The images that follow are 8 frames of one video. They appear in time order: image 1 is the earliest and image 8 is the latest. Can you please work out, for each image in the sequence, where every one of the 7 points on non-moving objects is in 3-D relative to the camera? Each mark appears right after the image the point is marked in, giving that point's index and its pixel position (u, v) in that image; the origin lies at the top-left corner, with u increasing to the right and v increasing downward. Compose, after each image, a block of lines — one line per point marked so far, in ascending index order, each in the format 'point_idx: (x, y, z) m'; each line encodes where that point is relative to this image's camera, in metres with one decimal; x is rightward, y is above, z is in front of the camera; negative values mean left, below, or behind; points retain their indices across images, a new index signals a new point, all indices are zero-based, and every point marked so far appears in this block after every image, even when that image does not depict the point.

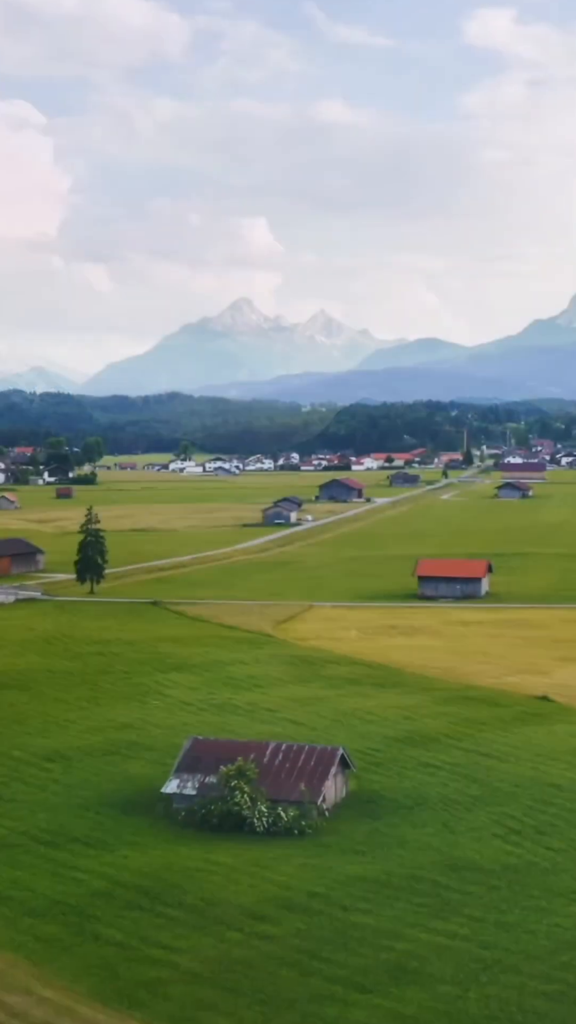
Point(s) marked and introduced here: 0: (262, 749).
0: (-0.3, -3.2, +18.8) m
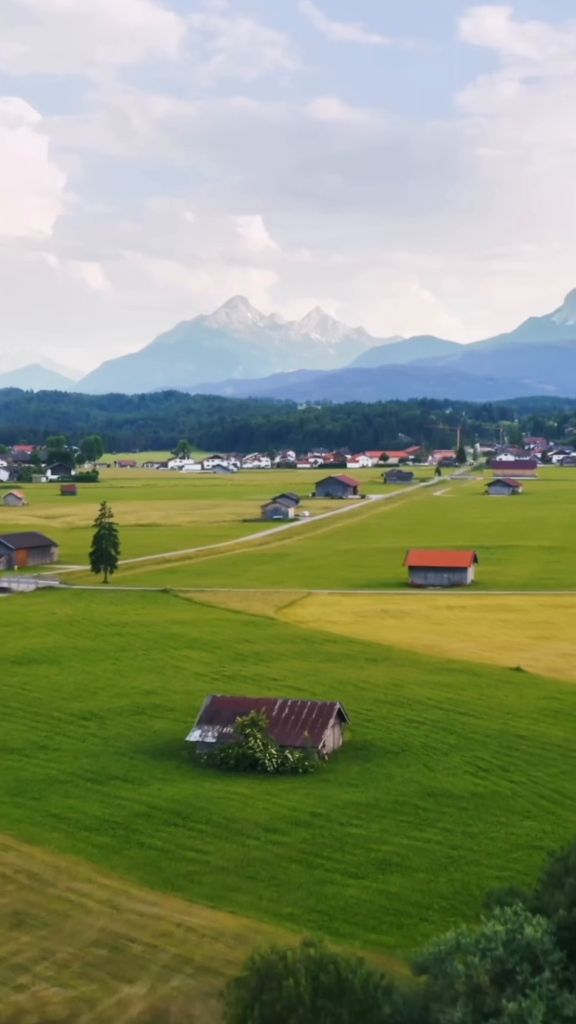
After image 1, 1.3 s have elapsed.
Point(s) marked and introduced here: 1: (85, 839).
0: (-0.3, -3.1, +22.1) m
1: (-2.5, -4.1, +17.4) m
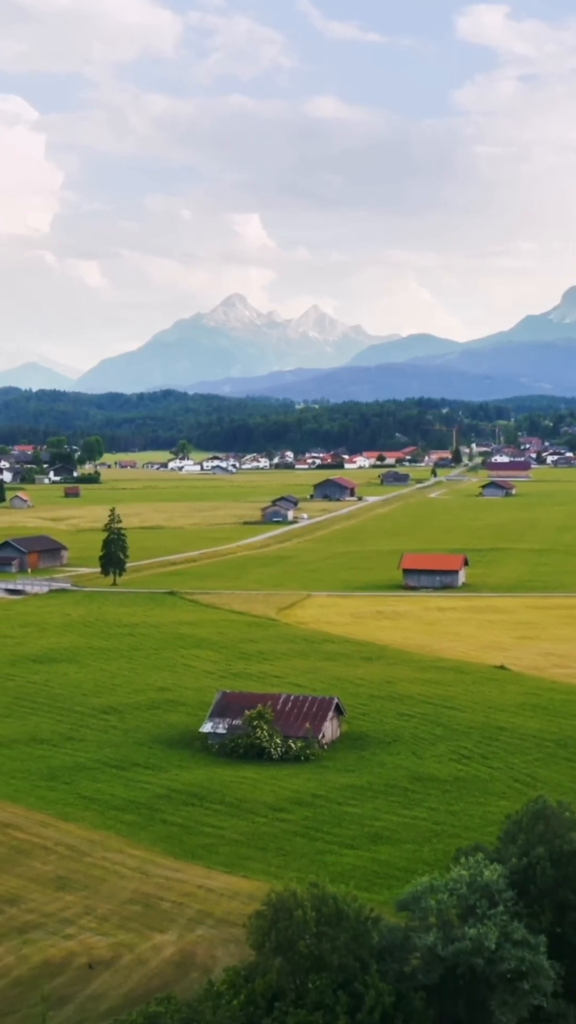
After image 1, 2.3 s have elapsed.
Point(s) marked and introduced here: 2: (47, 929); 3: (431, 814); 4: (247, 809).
0: (-0.2, -3.3, +24.5) m
1: (-2.5, -4.4, +19.8) m
2: (-2.7, -4.6, +15.3) m
3: (+2.0, -4.2, +19.3) m
4: (-0.6, -4.3, +19.9) m
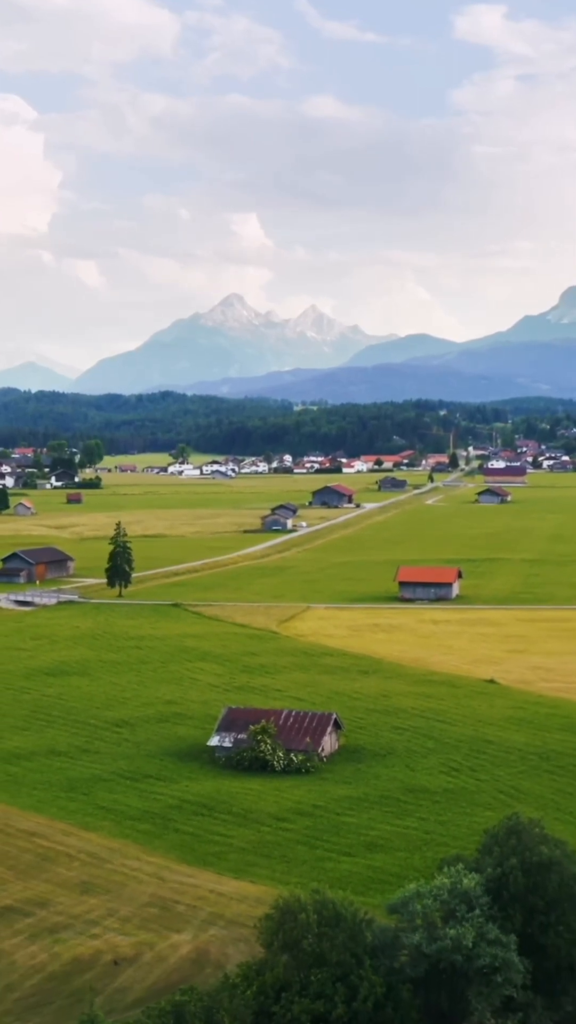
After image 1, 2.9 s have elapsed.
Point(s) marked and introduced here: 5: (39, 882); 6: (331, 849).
0: (-0.2, -3.8, +26.2) m
1: (-2.4, -4.9, +21.5) m
2: (-2.6, -5.1, +17.1) m
3: (+2.0, -4.8, +21.0) m
4: (-0.5, -4.8, +21.7) m
5: (-3.4, -5.1, +18.9) m
6: (+0.6, -4.9, +20.0) m
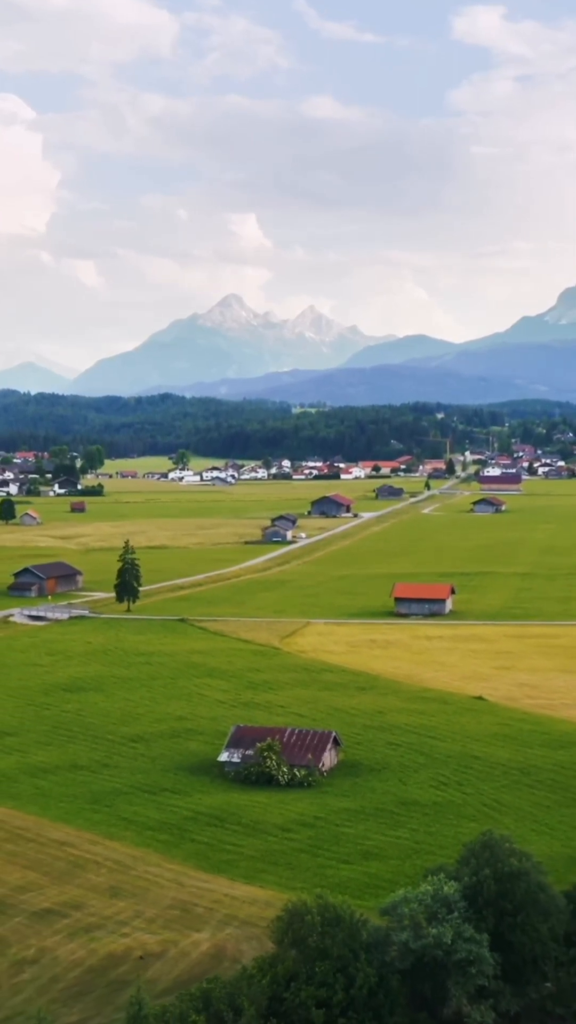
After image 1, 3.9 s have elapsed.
0: (-0.1, -4.6, +28.6) m
1: (-2.4, -5.6, +23.9) m
2: (-2.5, -5.9, +19.5) m
3: (+2.1, -5.5, +23.4) m
4: (-0.5, -5.5, +24.1) m
5: (-3.3, -5.8, +21.3) m
6: (+0.7, -5.6, +22.4) m
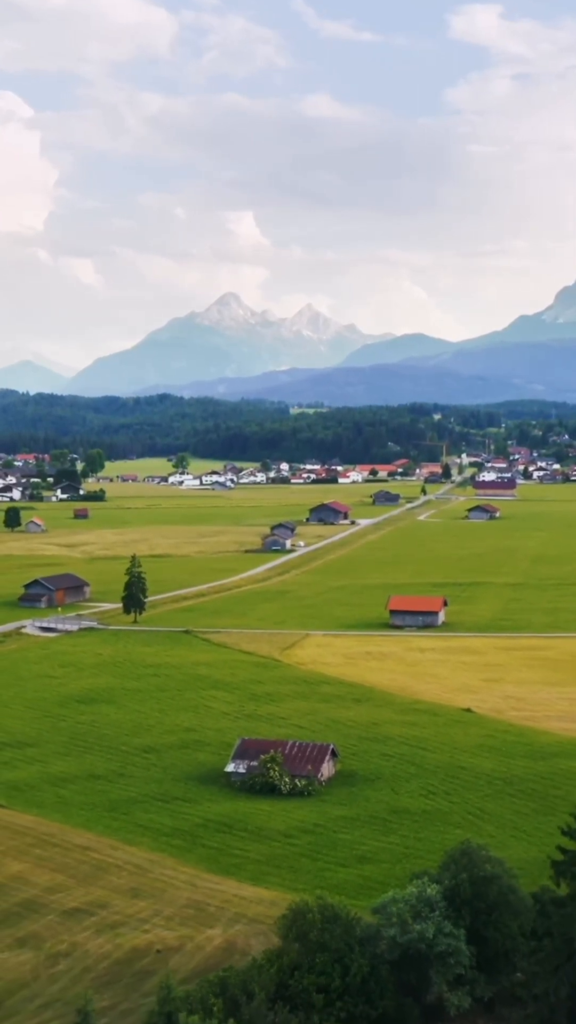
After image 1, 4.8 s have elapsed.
0: (-0.1, -5.2, +31.0) m
1: (-2.3, -6.3, +26.3) m
2: (-2.5, -6.5, +21.9) m
3: (+2.1, -6.1, +25.9) m
4: (-0.4, -6.2, +26.5) m
5: (-3.3, -6.4, +23.7) m
6: (+0.8, -6.3, +24.8) m
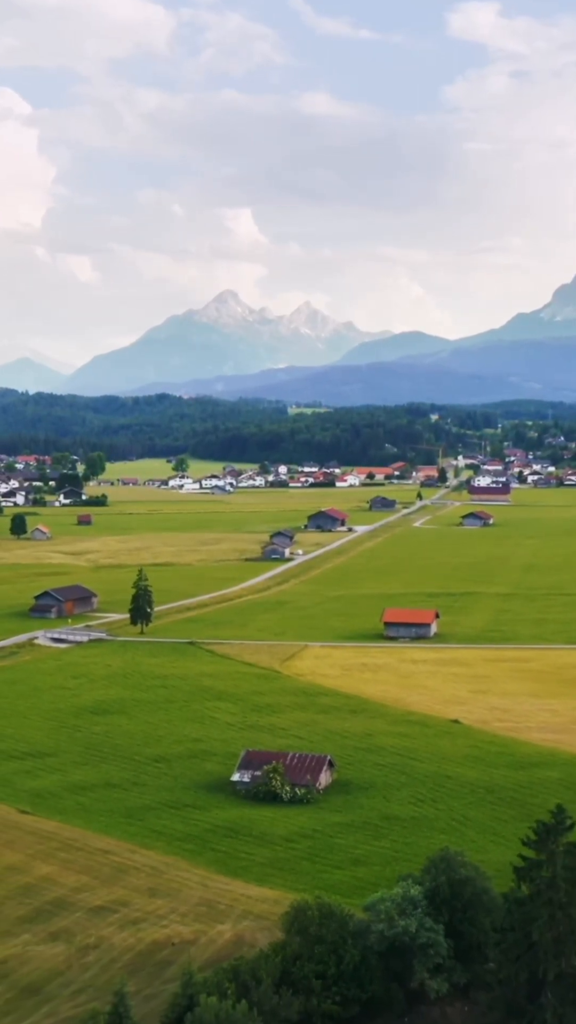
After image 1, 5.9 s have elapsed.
0: (-0.1, -6.0, +33.8) m
1: (-2.3, -7.0, +29.1) m
2: (-2.5, -7.3, +24.6) m
3: (+2.2, -6.9, +28.6) m
4: (-0.4, -6.9, +29.2) m
5: (-3.2, -7.2, +26.4) m
6: (+0.8, -7.0, +27.6) m
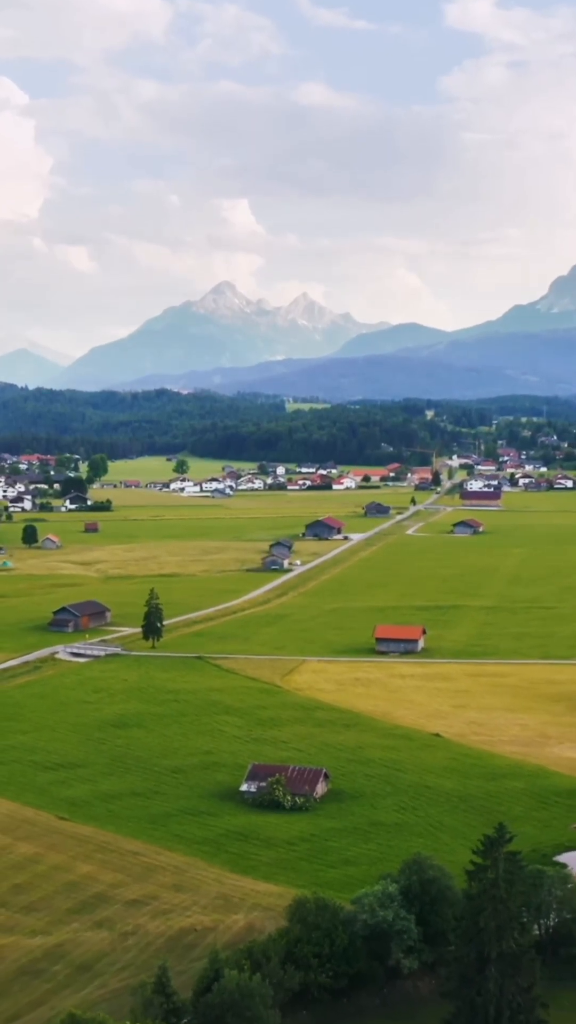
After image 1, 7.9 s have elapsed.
0: (0.0, -7.3, +39.0) m
1: (-2.3, -8.3, +34.3) m
2: (-2.4, -8.7, +29.9) m
3: (+2.2, -8.2, +33.9) m
4: (-0.4, -8.3, +34.5) m
5: (-3.2, -8.5, +31.7) m
6: (+0.8, -8.4, +32.9) m
